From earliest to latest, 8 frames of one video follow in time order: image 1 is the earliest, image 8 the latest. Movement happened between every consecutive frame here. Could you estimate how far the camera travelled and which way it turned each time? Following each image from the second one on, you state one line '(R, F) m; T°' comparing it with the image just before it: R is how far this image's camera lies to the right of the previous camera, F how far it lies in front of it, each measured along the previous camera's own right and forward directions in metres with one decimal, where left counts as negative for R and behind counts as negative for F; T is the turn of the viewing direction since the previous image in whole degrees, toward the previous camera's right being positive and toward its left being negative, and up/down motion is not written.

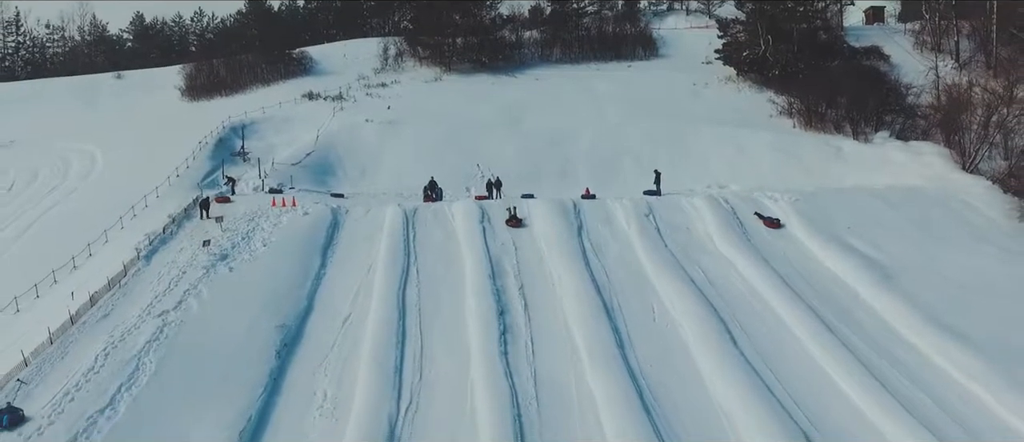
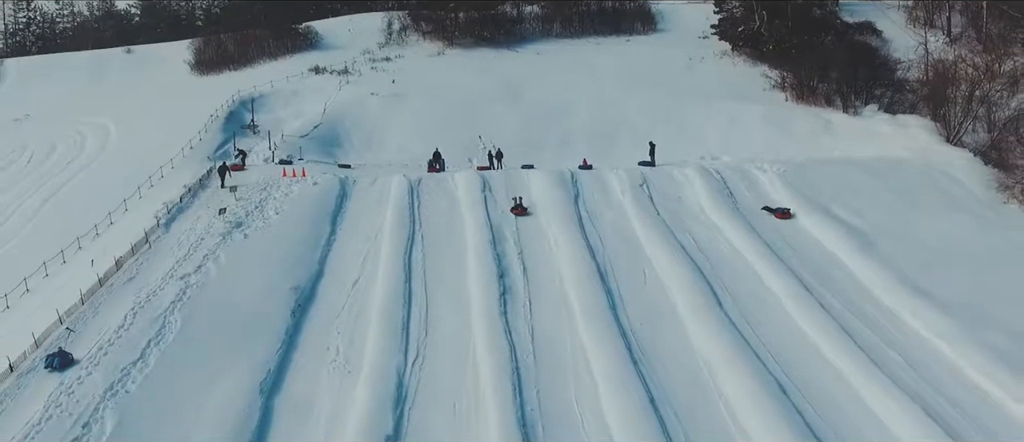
(0.0, -0.8) m; 0°
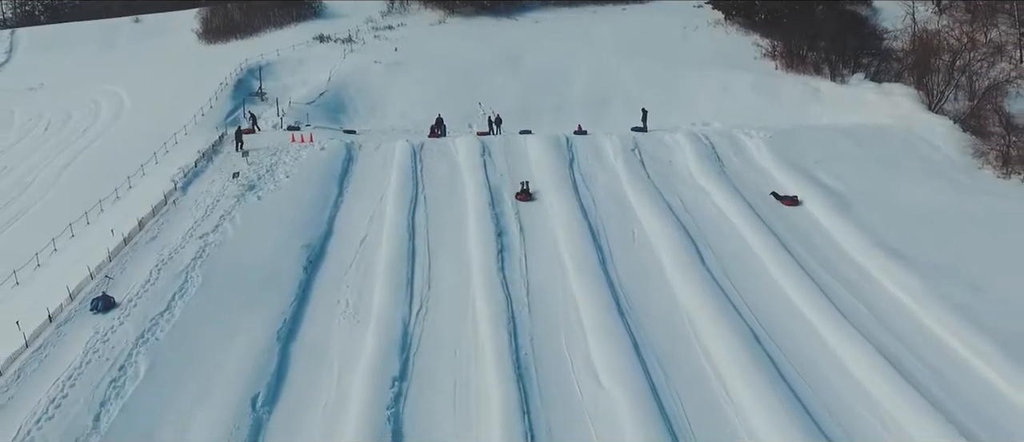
(+0.1, -0.9) m; 0°
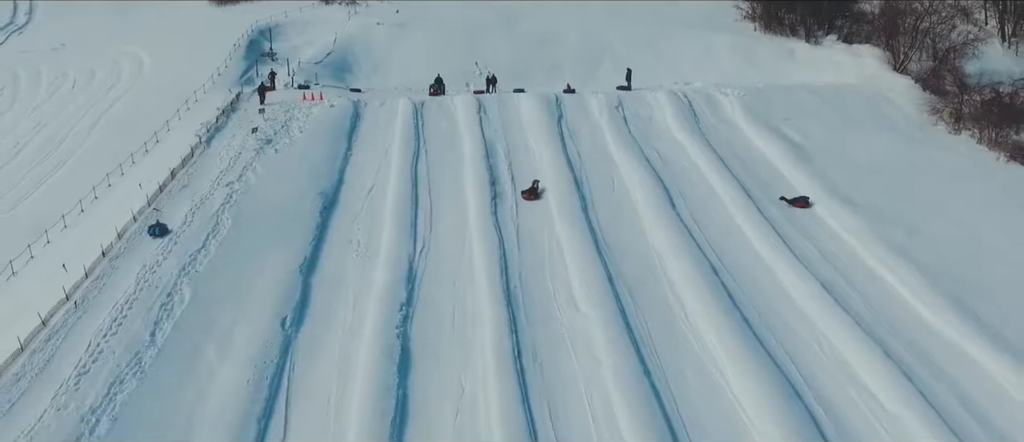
(+0.1, -1.7) m; 0°
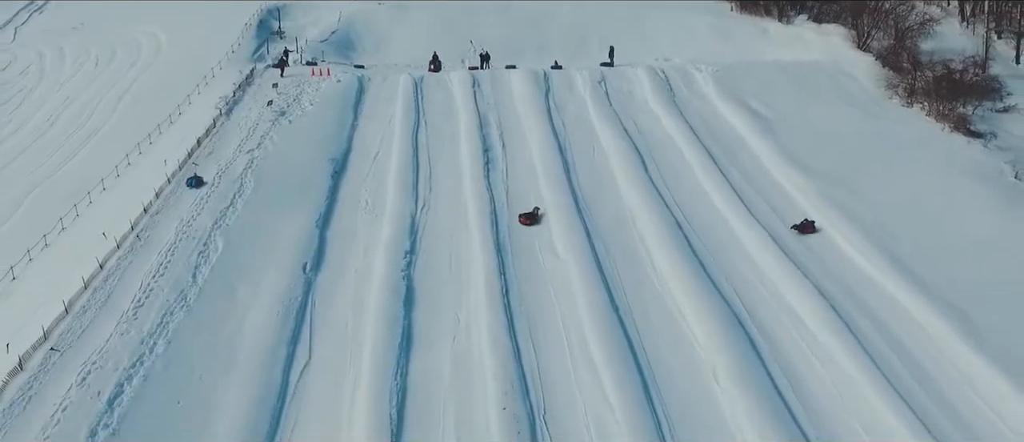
(+0.1, -1.9) m; 0°
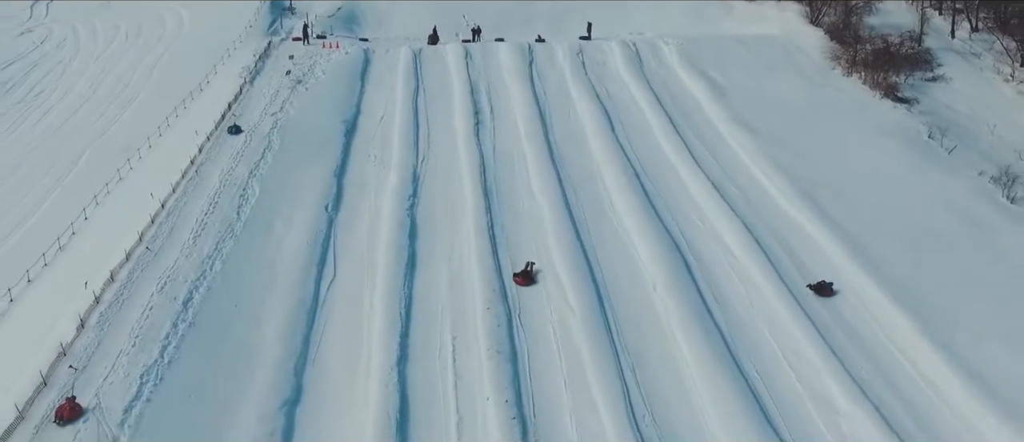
(+0.2, -2.9) m; 0°
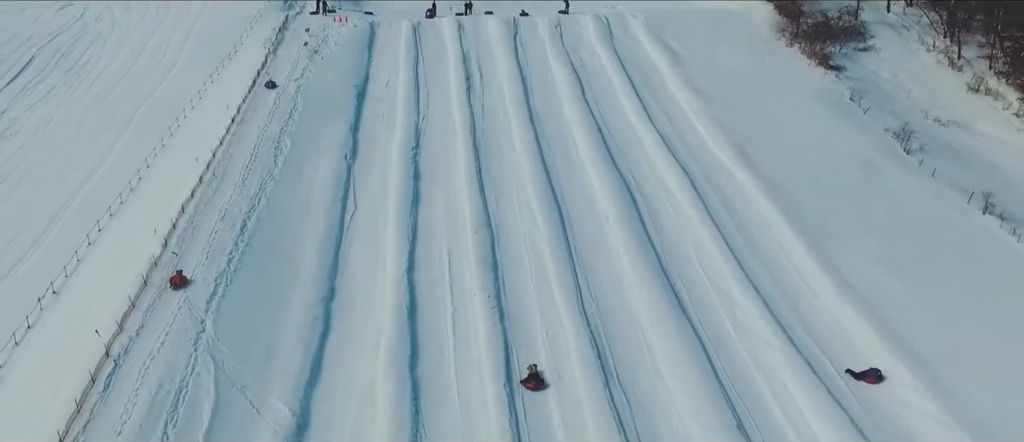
(+0.2, -3.8) m; 0°
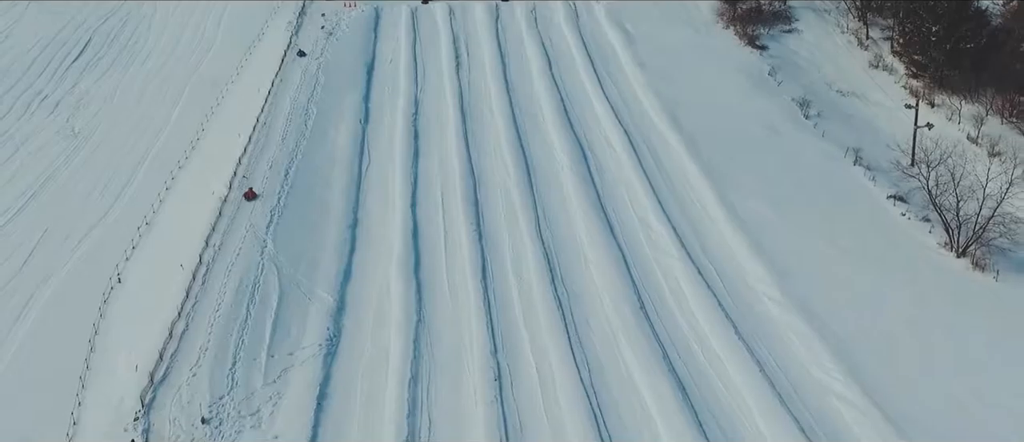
(+0.4, -5.5) m; 0°
